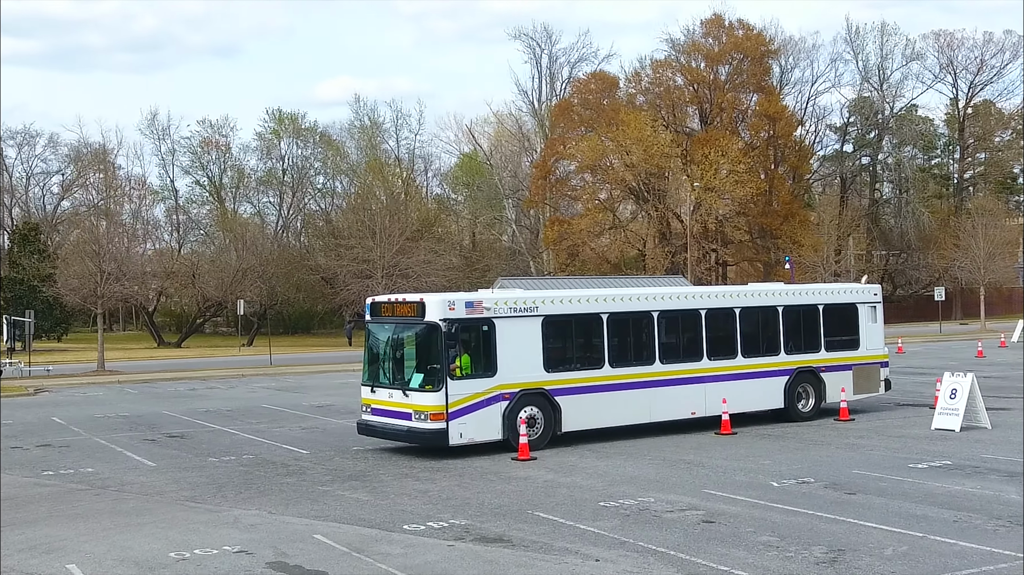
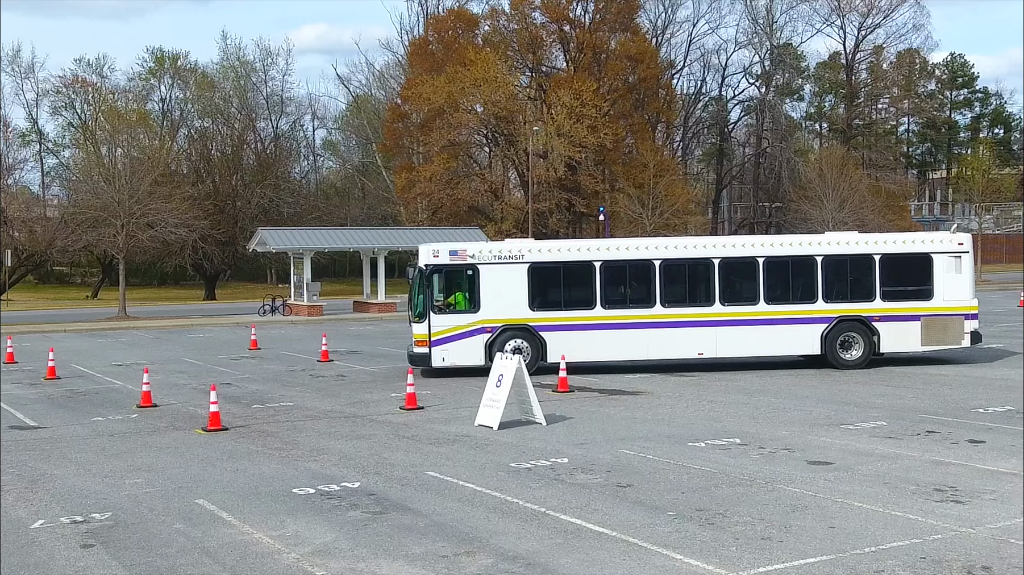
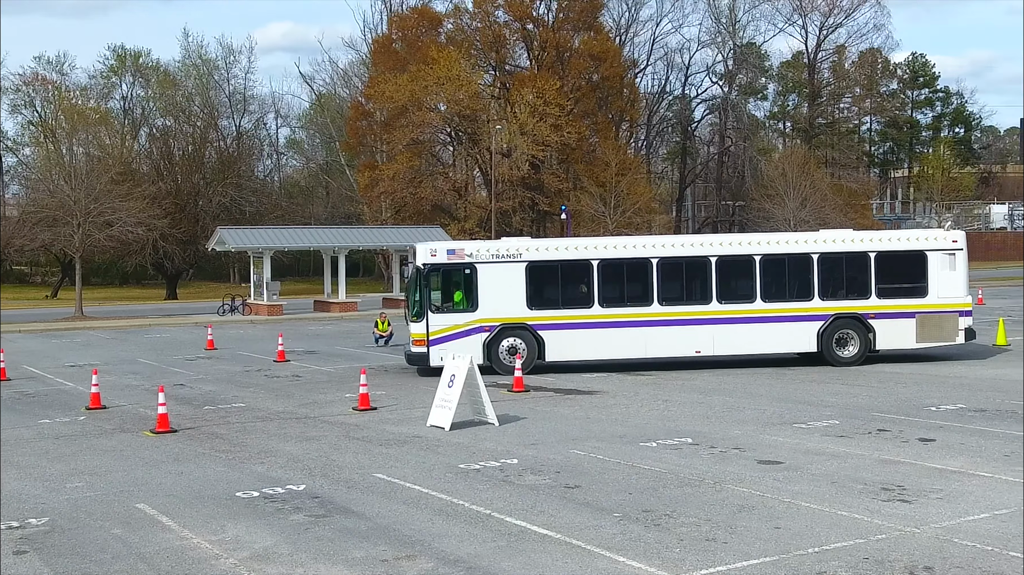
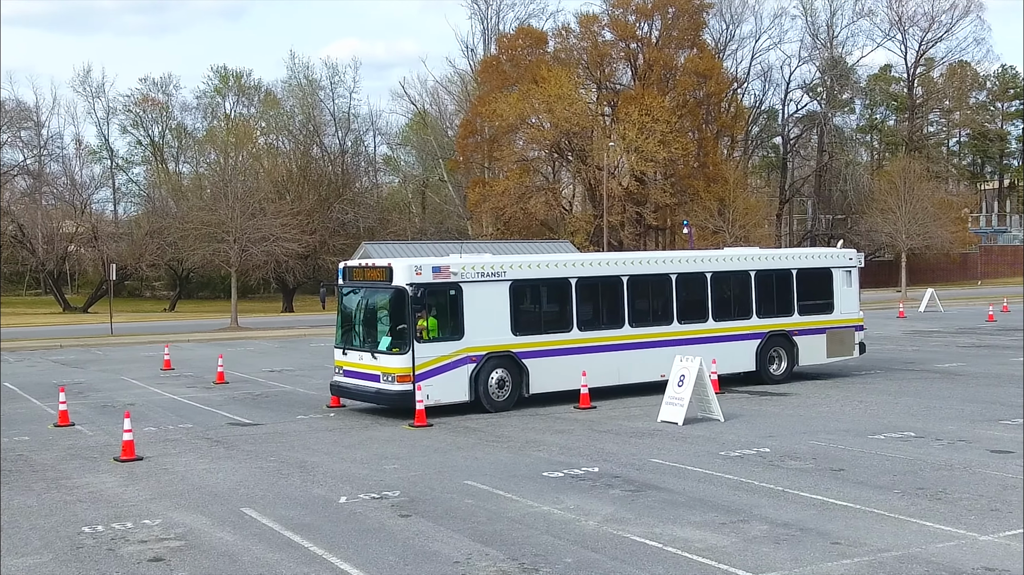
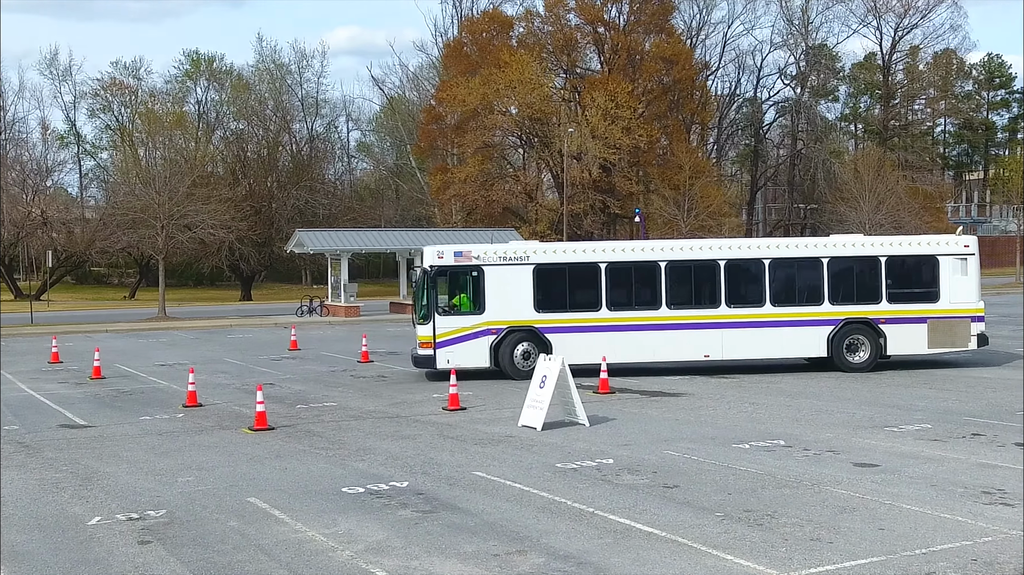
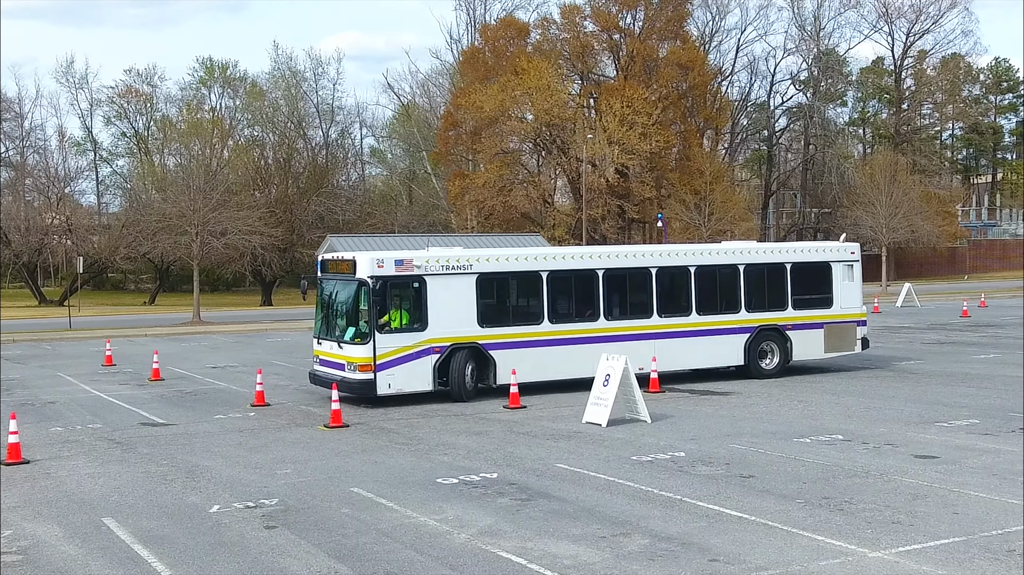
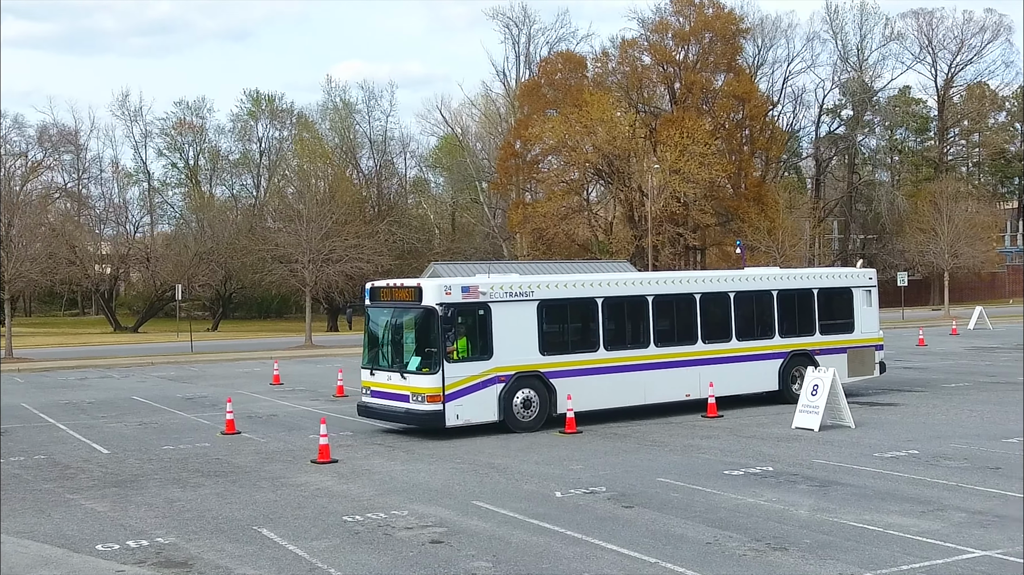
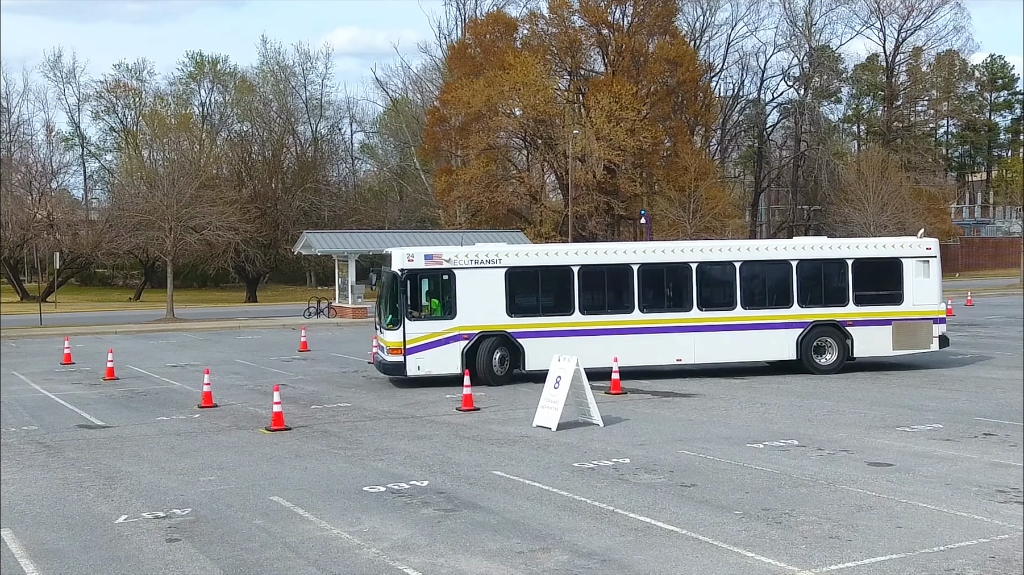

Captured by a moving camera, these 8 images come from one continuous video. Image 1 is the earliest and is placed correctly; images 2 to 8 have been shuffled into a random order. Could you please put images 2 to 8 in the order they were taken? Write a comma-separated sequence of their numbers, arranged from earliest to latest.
7, 4, 6, 8, 5, 2, 3
